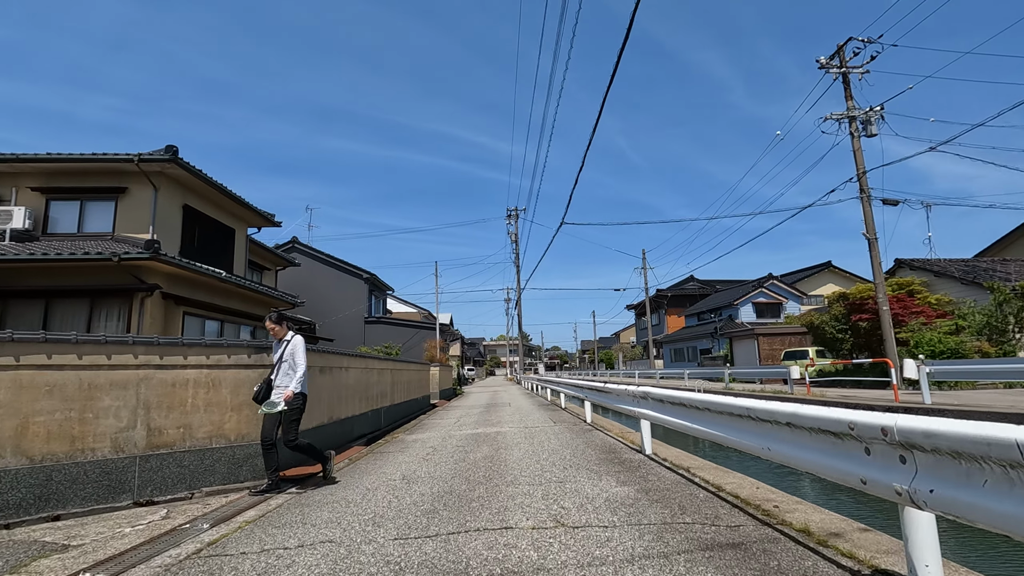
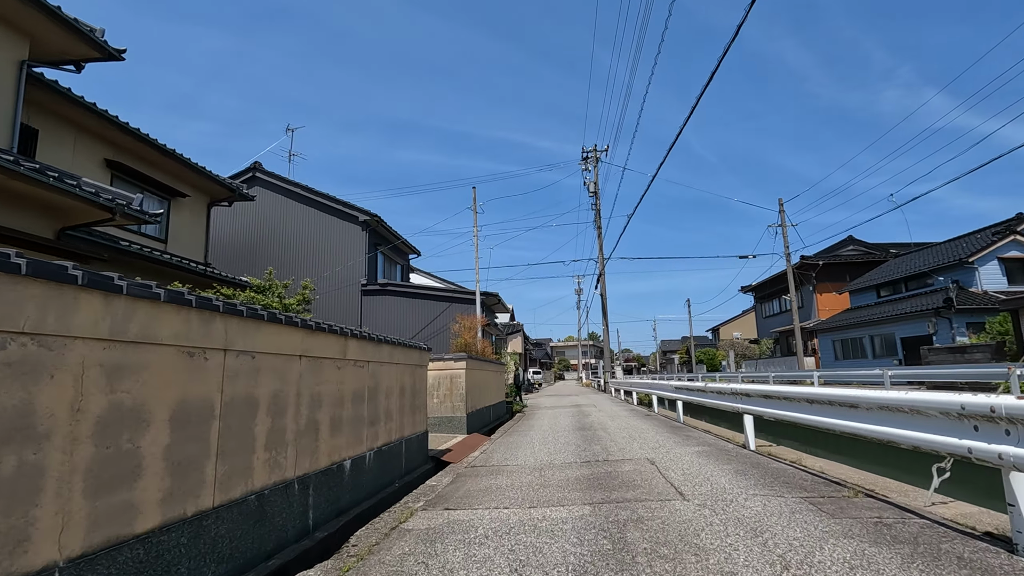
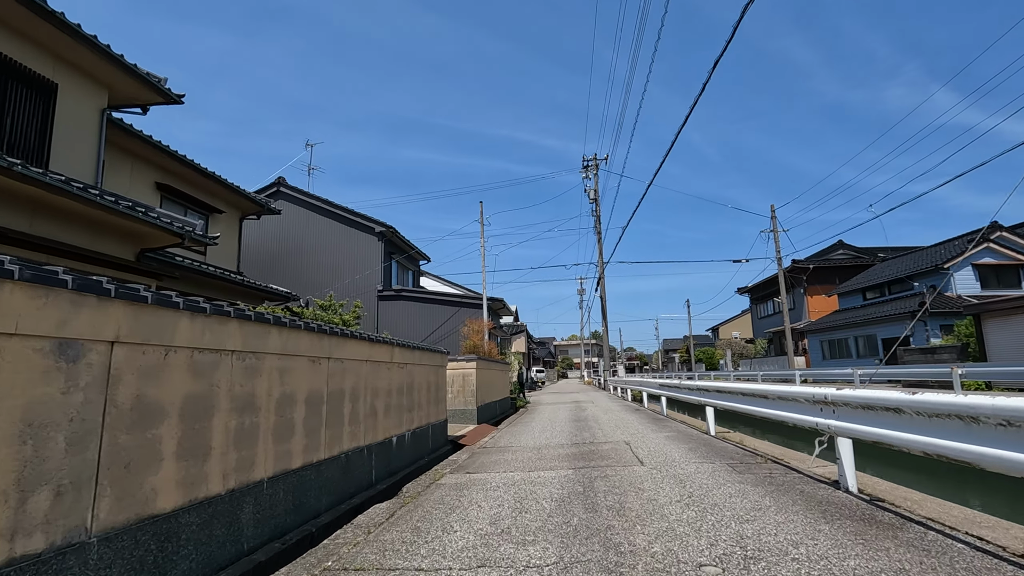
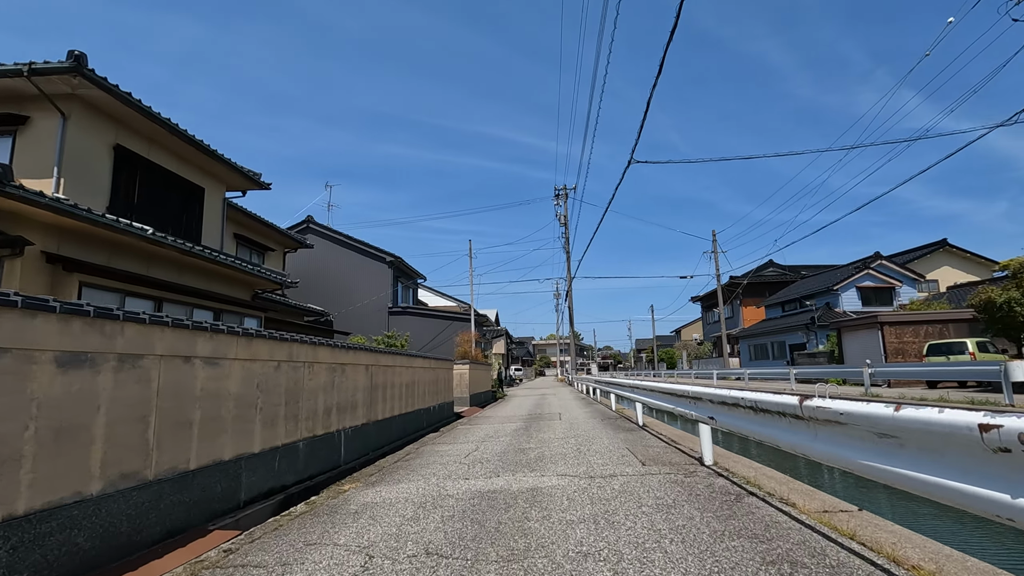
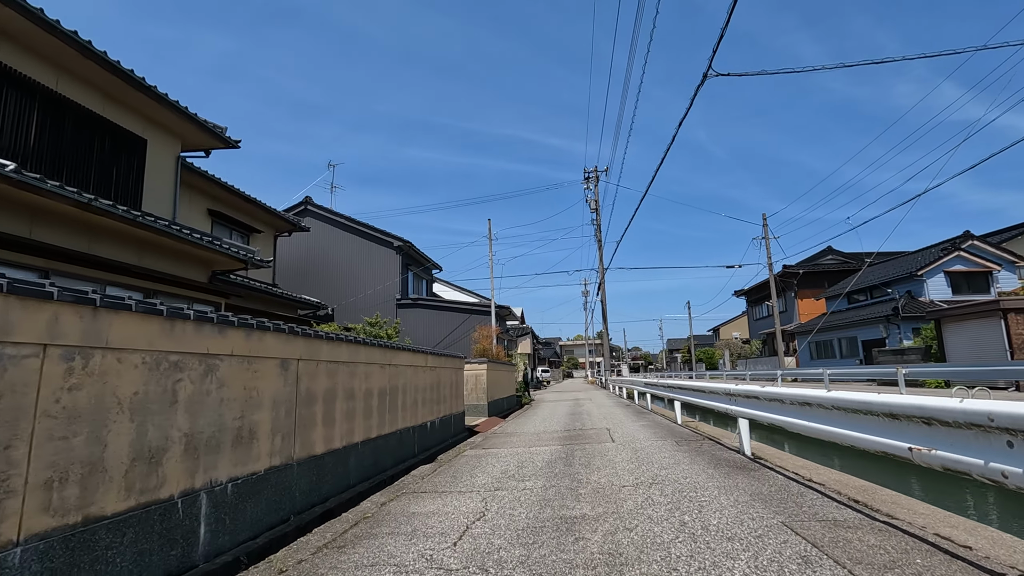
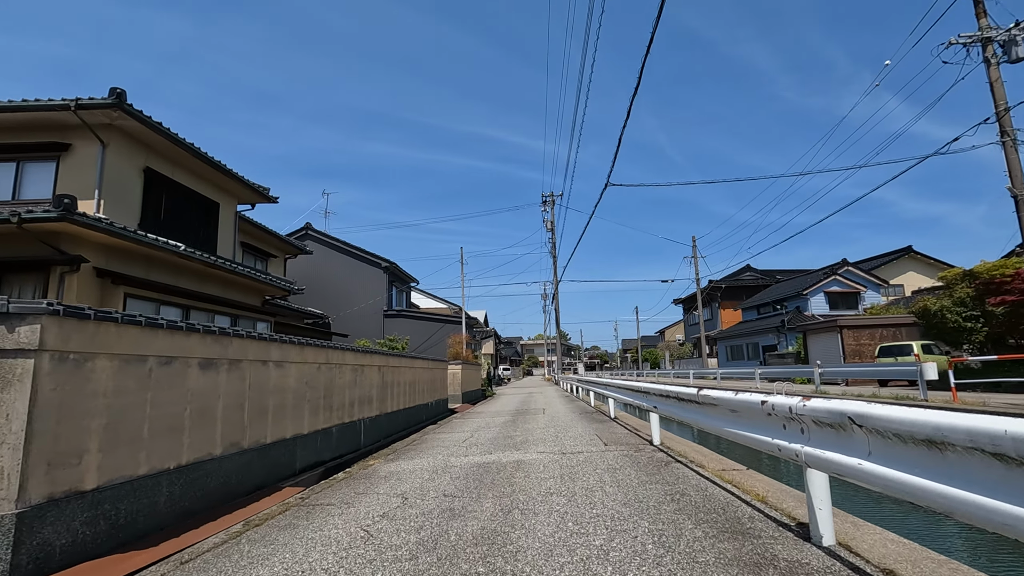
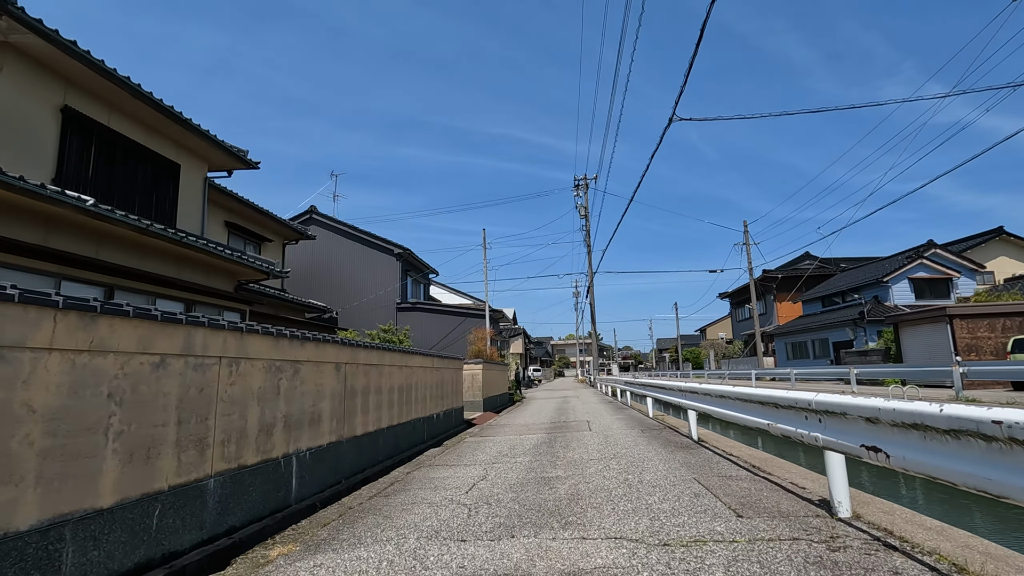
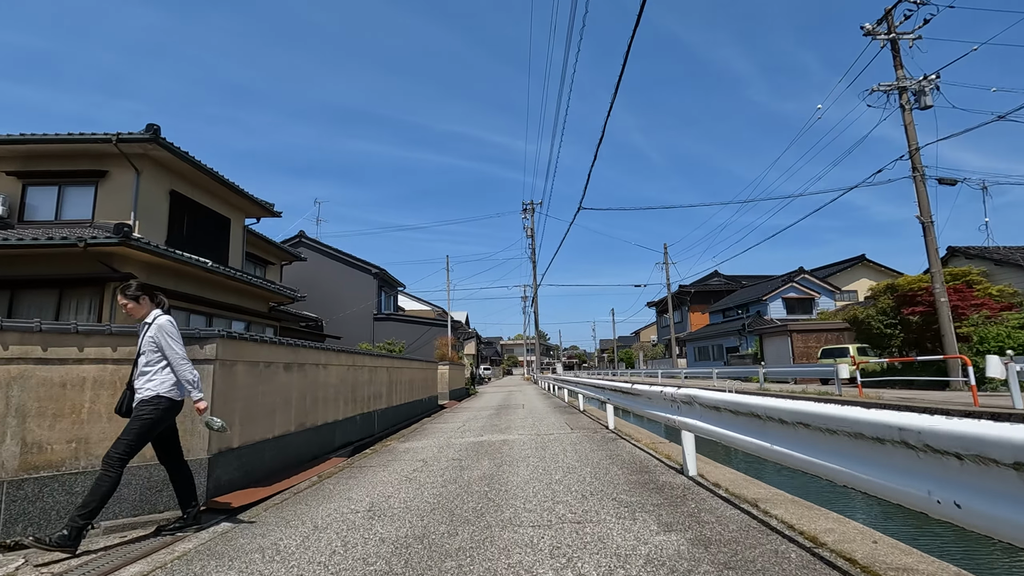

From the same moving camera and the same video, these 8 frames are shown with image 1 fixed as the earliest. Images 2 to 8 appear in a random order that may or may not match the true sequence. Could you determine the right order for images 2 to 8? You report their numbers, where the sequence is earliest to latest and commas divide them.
8, 6, 4, 7, 5, 3, 2
